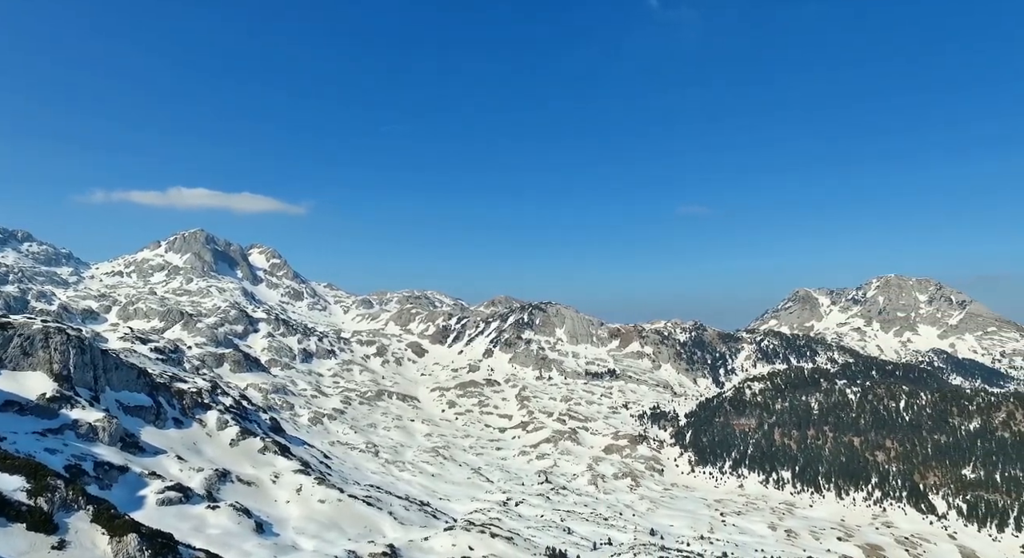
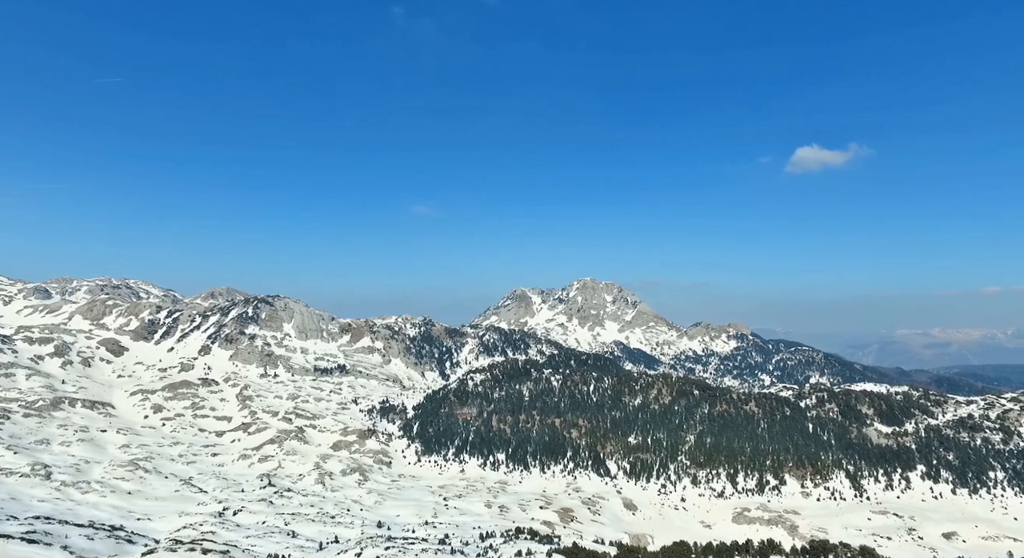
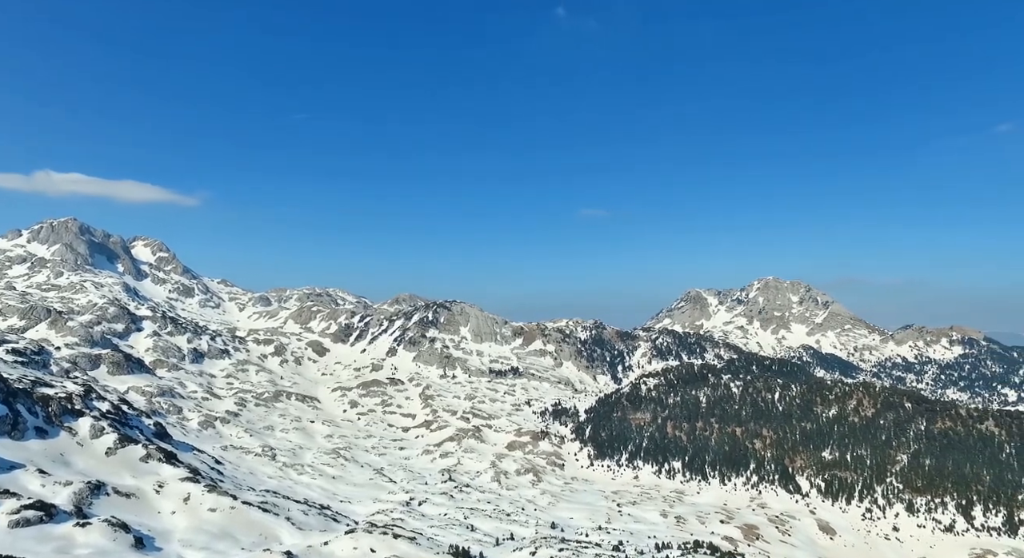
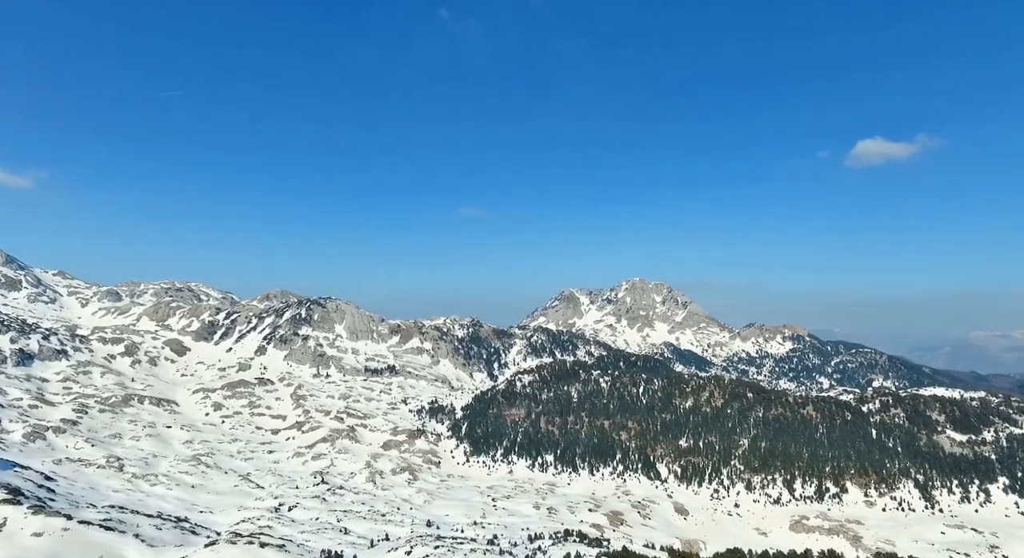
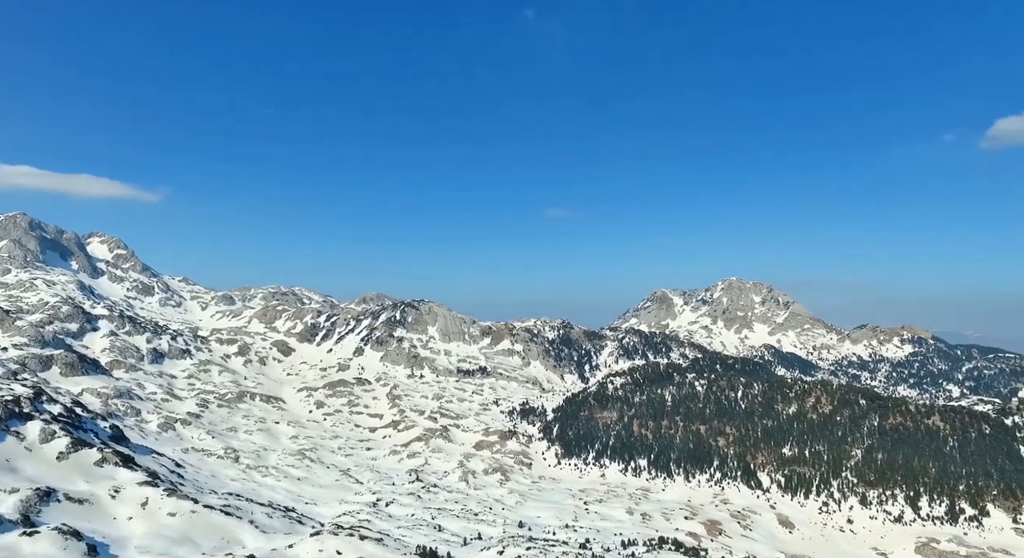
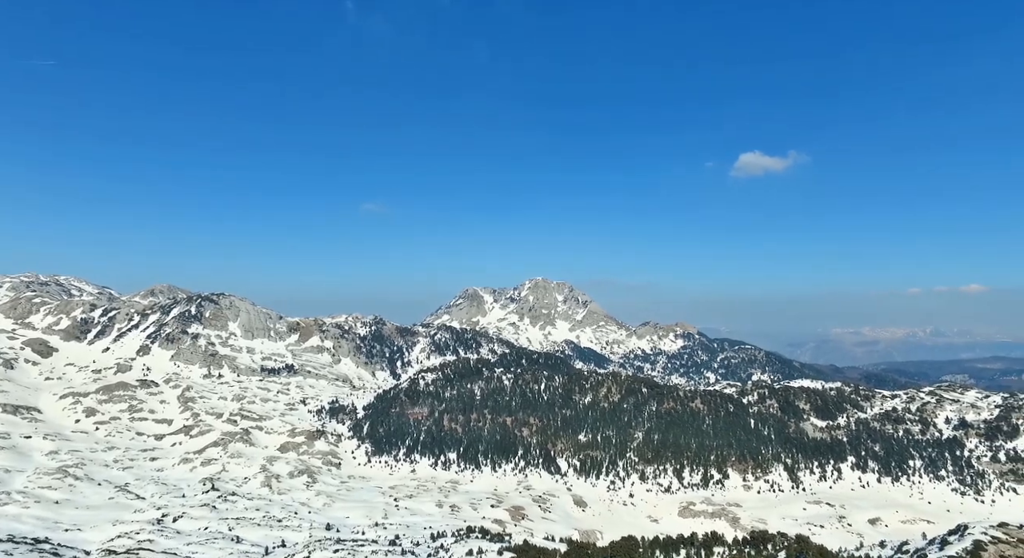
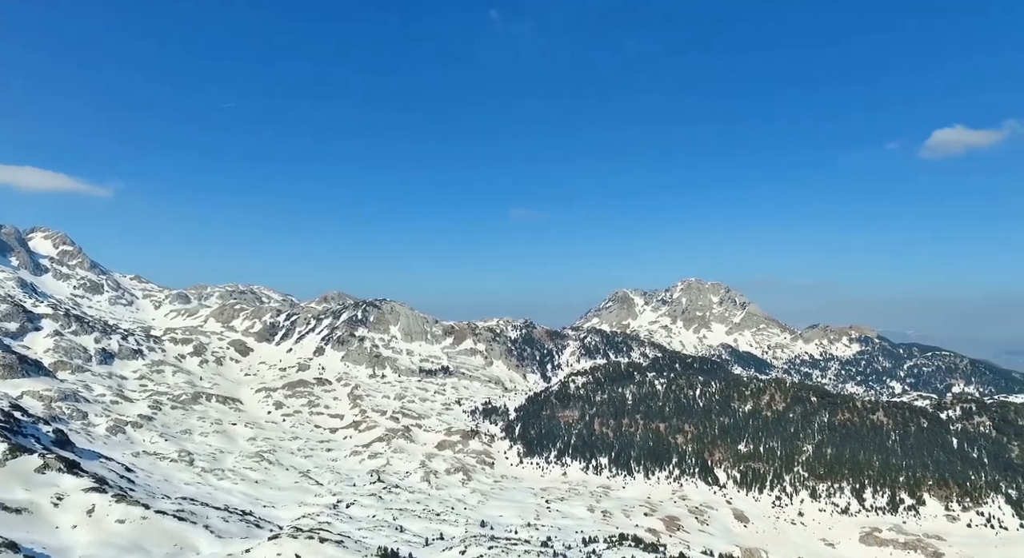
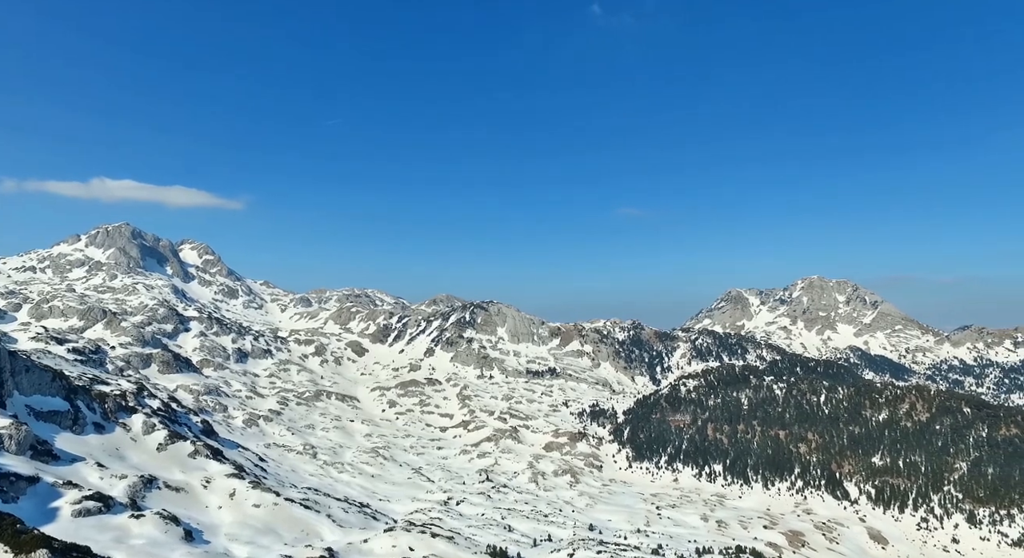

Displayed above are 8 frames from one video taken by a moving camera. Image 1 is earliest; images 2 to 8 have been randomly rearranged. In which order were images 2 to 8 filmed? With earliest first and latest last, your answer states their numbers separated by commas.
8, 3, 5, 7, 4, 2, 6
